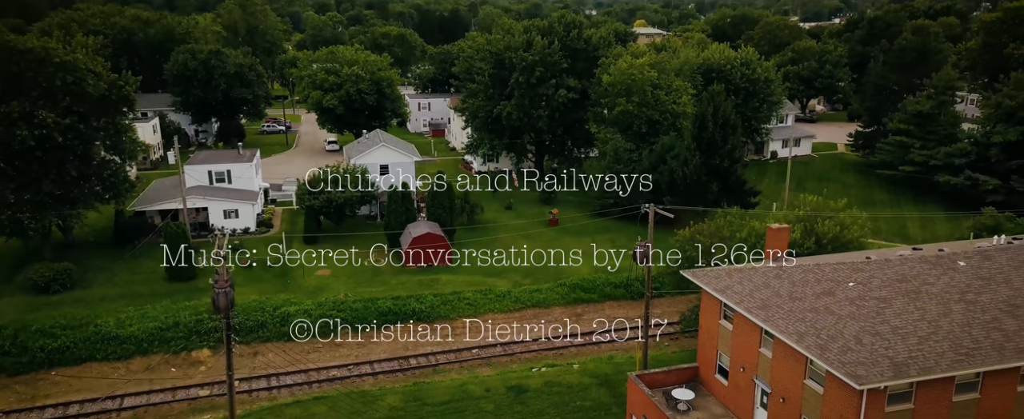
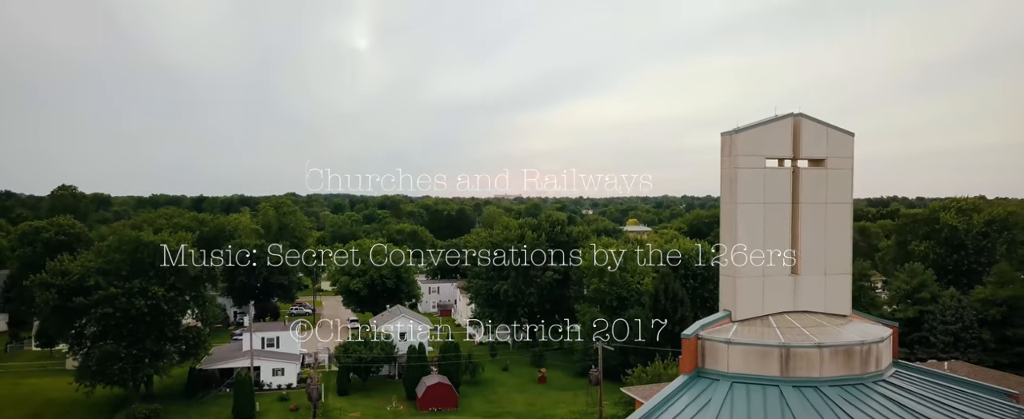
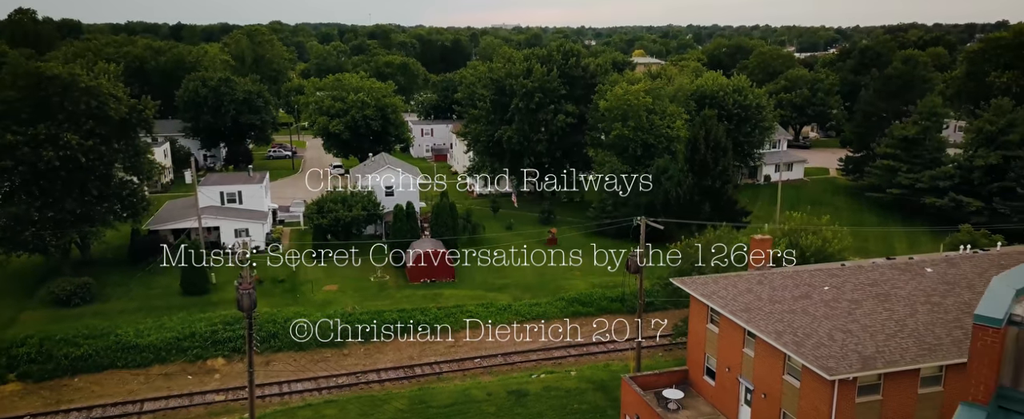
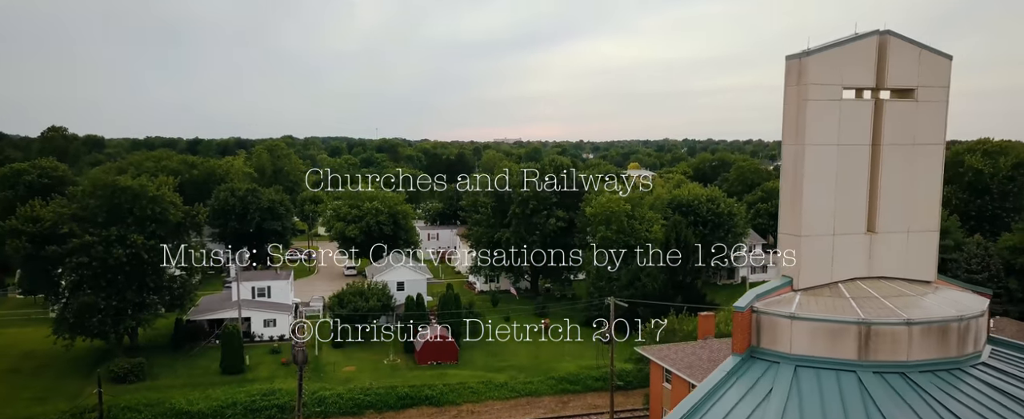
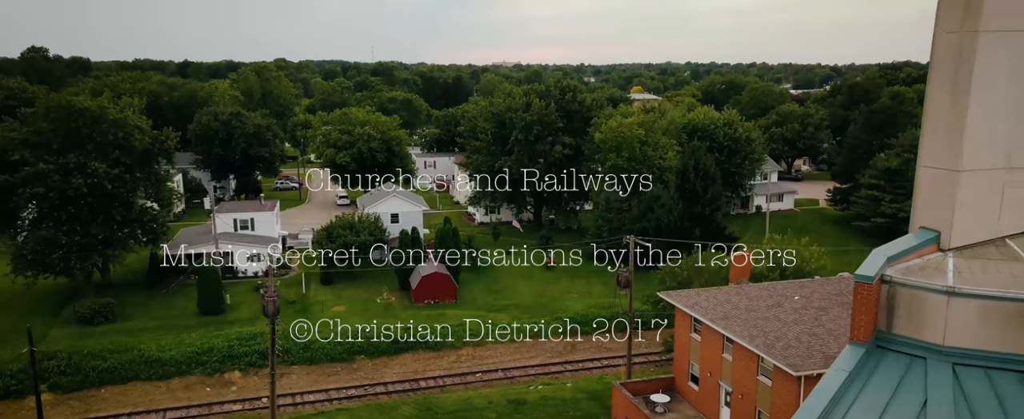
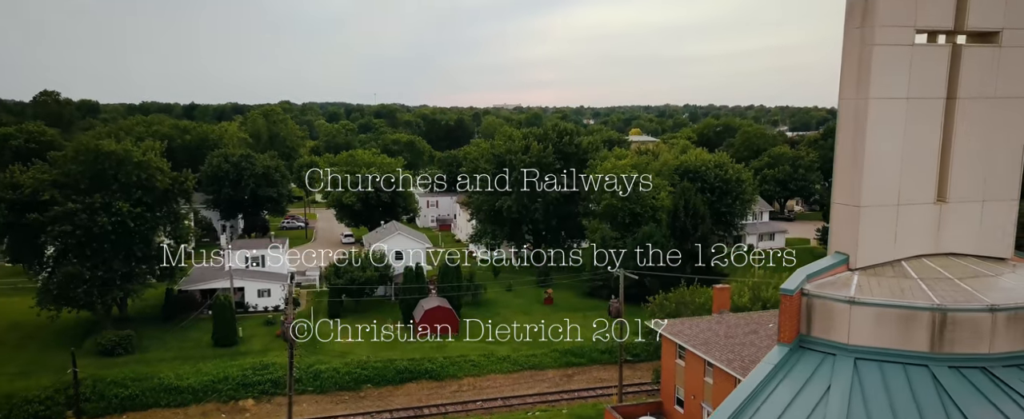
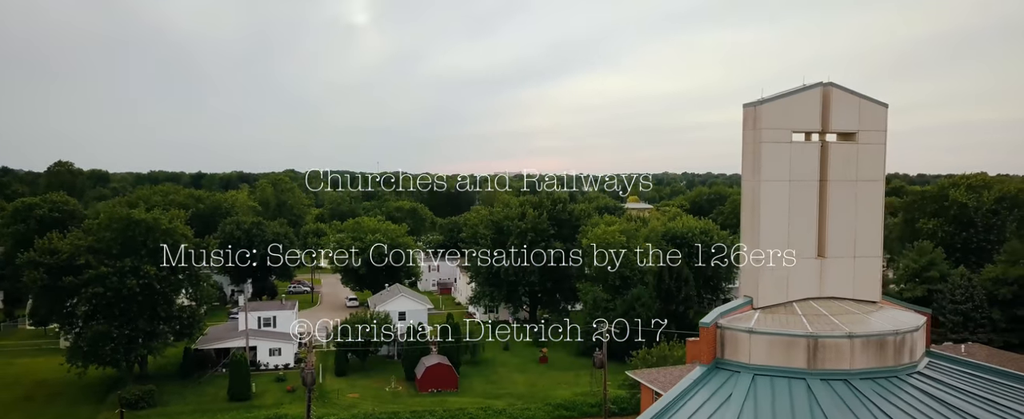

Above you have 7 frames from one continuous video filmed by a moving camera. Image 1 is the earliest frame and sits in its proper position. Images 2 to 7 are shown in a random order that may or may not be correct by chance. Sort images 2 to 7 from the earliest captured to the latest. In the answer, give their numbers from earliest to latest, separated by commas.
3, 5, 6, 4, 7, 2
